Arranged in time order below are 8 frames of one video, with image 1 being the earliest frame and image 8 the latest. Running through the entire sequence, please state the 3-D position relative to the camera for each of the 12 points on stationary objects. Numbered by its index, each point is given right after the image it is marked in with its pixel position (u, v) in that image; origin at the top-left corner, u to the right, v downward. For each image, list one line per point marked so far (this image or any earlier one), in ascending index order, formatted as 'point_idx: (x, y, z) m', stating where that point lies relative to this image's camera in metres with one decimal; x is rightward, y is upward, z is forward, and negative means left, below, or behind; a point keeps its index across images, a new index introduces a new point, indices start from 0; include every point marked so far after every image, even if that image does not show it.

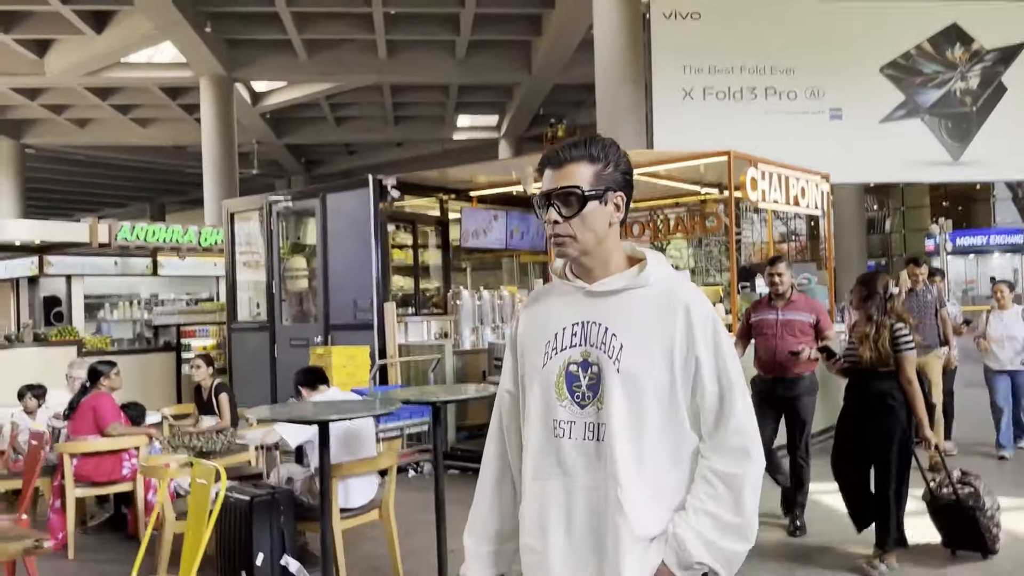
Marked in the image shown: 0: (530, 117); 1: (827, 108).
0: (+0.4, +3.7, +18.3) m
1: (+3.4, +1.9, +9.1) m
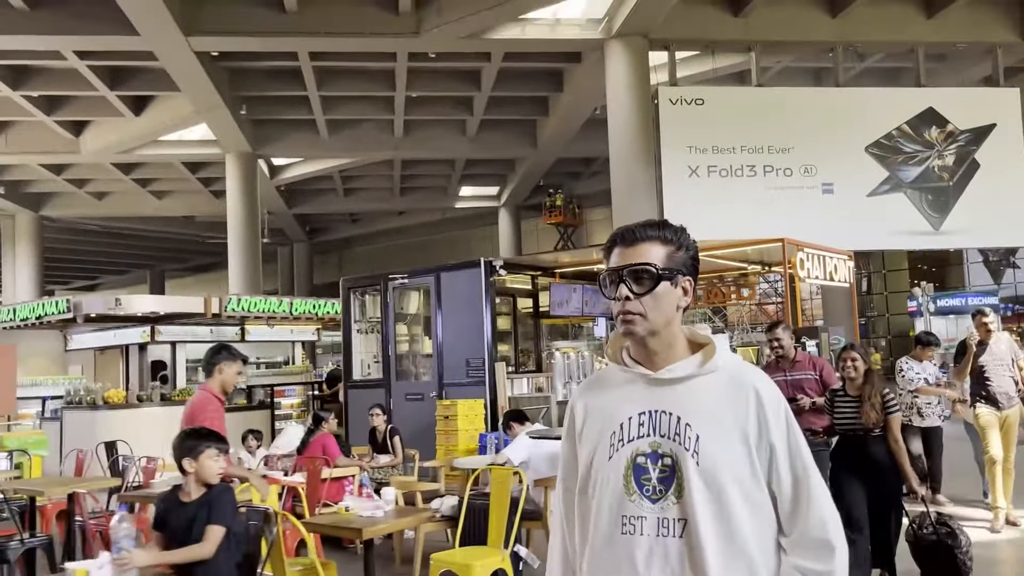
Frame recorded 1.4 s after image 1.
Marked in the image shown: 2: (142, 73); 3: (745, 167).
0: (+0.4, +2.3, +19.3) m
1: (+3.6, +1.2, +10.1) m
2: (-5.3, +3.1, +12.1) m
3: (+2.7, +1.4, +9.9) m
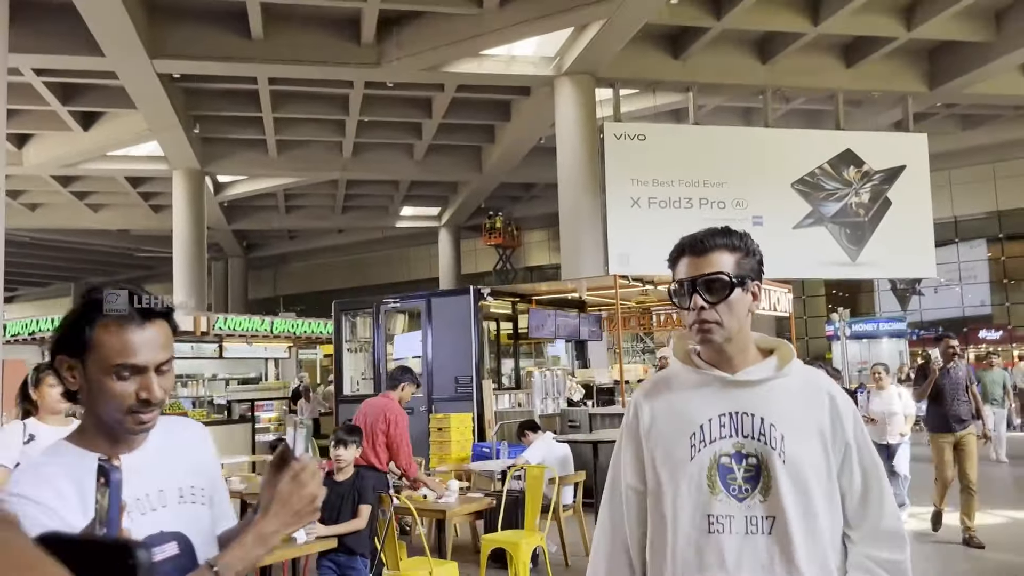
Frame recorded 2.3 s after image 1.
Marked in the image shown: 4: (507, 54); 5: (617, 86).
0: (-1.0, +1.8, +19.8) m
1: (+3.1, +0.9, +10.9) m
2: (-6.0, +2.9, +12.2) m
3: (+2.2, +1.1, +10.7) m
4: (-0.1, +3.0, +11.1) m
5: (+1.4, +2.7, +11.3) m
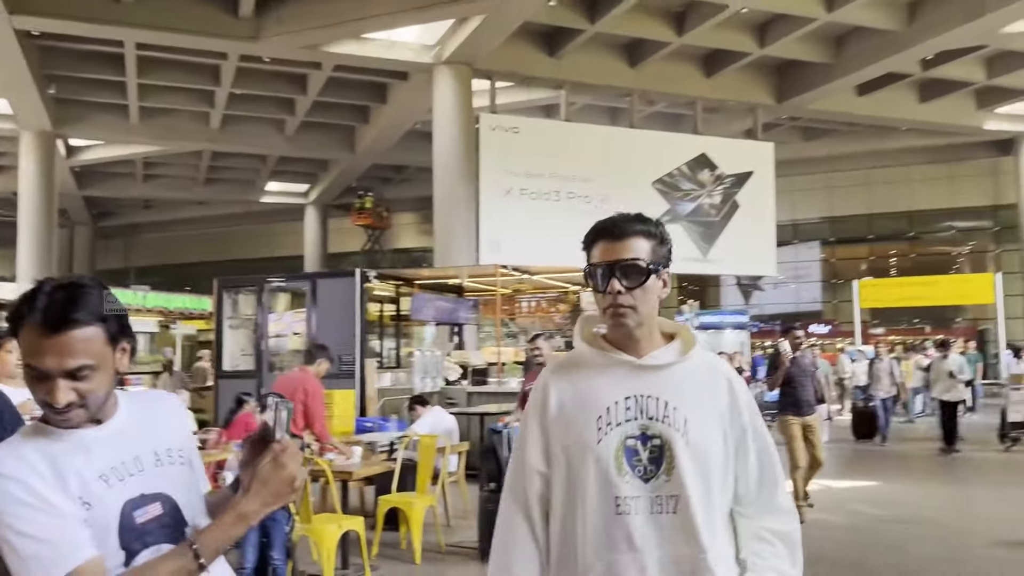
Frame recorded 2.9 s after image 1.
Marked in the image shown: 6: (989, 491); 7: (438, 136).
0: (-4.0, +2.3, +19.7) m
1: (+1.4, +1.1, +11.6) m
2: (-7.7, +3.3, +11.4) m
3: (+0.5, +1.3, +11.2) m
4: (-1.6, +3.3, +11.2) m
5: (-0.3, +2.9, +11.7) m
6: (+3.8, -1.6, +6.7) m
7: (-1.0, +2.1, +11.3) m
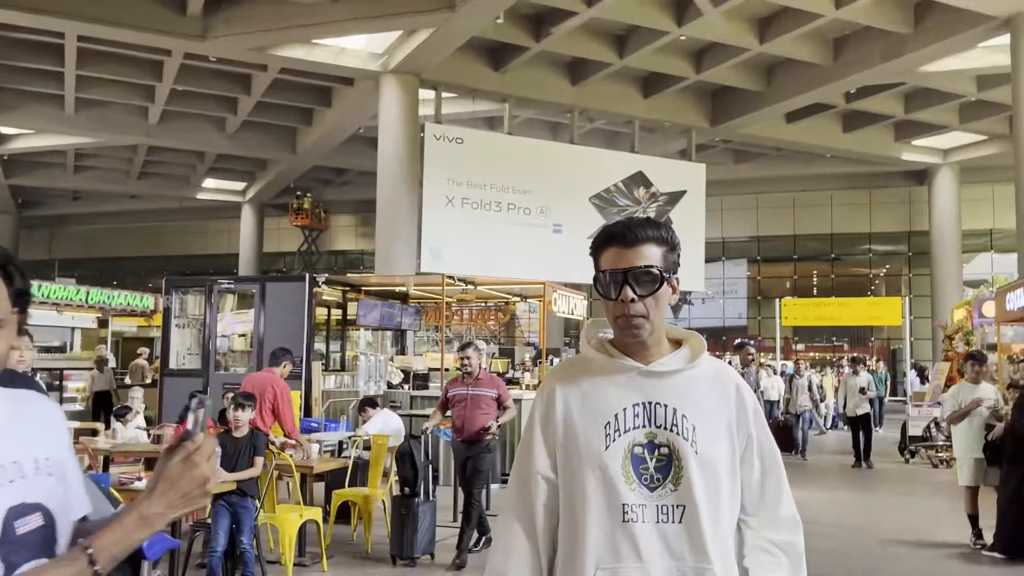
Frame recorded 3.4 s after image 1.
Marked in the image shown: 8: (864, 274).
0: (-5.4, +2.3, +19.6) m
1: (+0.6, +0.9, +11.9) m
2: (-8.4, +3.5, +11.0) m
3: (-0.3, +1.1, +11.5) m
4: (-2.4, +3.2, +11.3) m
5: (-1.0, +2.8, +11.9) m
6: (+3.2, -1.8, +7.3) m
7: (-1.8, +2.0, +11.5) m
8: (+7.9, +0.3, +19.0) m
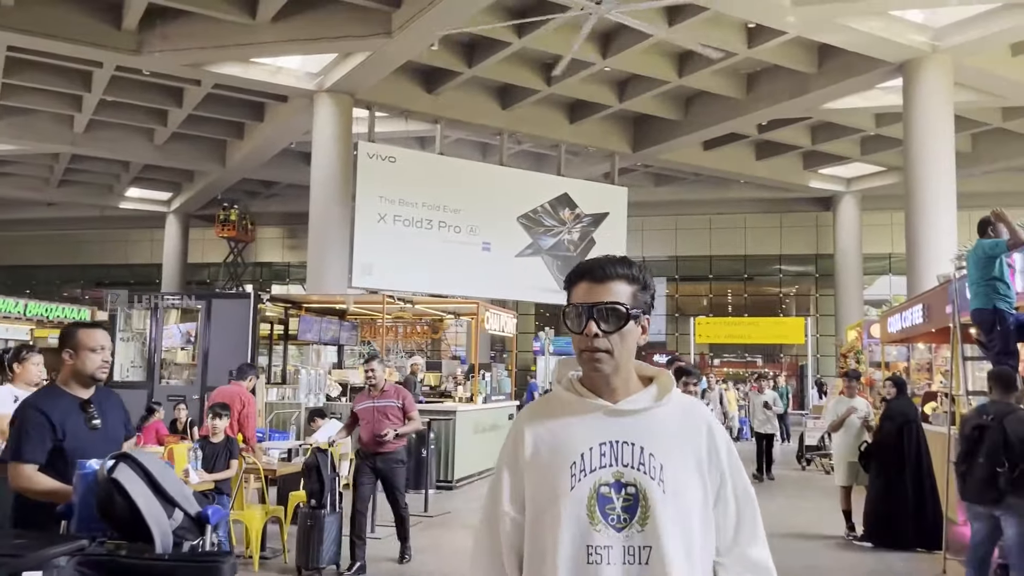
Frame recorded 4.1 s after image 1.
0: (-7.0, +2.0, +19.5) m
1: (-0.5, +0.7, +12.4) m
2: (-9.3, +3.4, +10.7) m
3: (-1.2, +0.9, +11.9) m
4: (-3.3, +3.1, +11.5) m
5: (-2.0, +2.6, +12.2) m
6: (+2.6, -2.0, +7.9) m
7: (-2.7, +1.8, +11.7) m
8: (+6.2, -0.1, +20.0) m
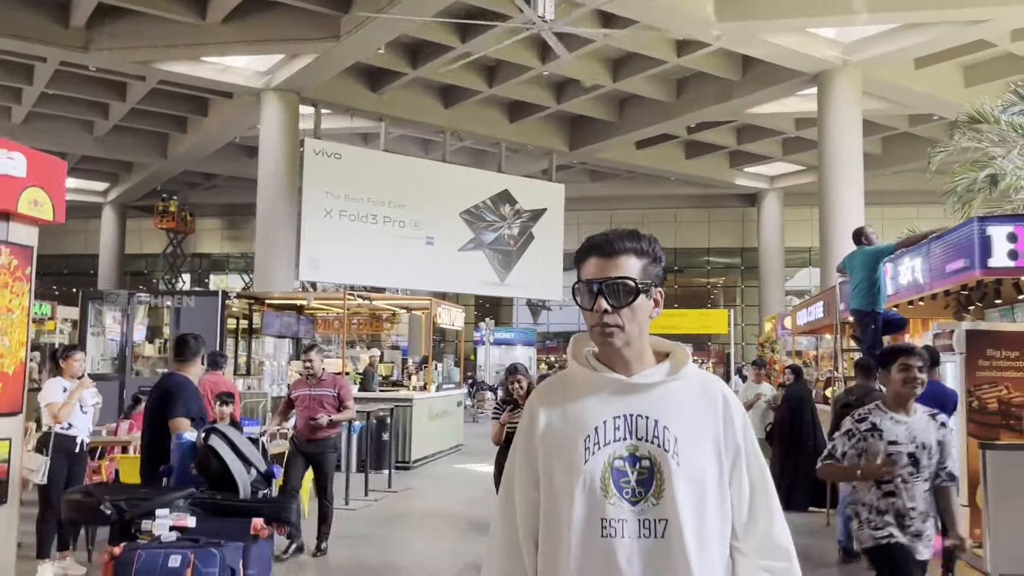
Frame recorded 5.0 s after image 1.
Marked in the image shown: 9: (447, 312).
0: (-8.4, +2.2, +19.4) m
1: (-1.3, +0.8, +12.9) m
2: (-10.0, +3.5, +10.5) m
3: (-2.1, +1.0, +12.3) m
4: (-4.1, +3.1, +11.8) m
5: (-2.9, +2.7, +12.6) m
6: (+2.1, -2.0, +8.7) m
7: (-3.5, +1.9, +12.0) m
8: (+4.7, +0.1, +21.0) m
9: (-0.9, -0.3, +11.8) m
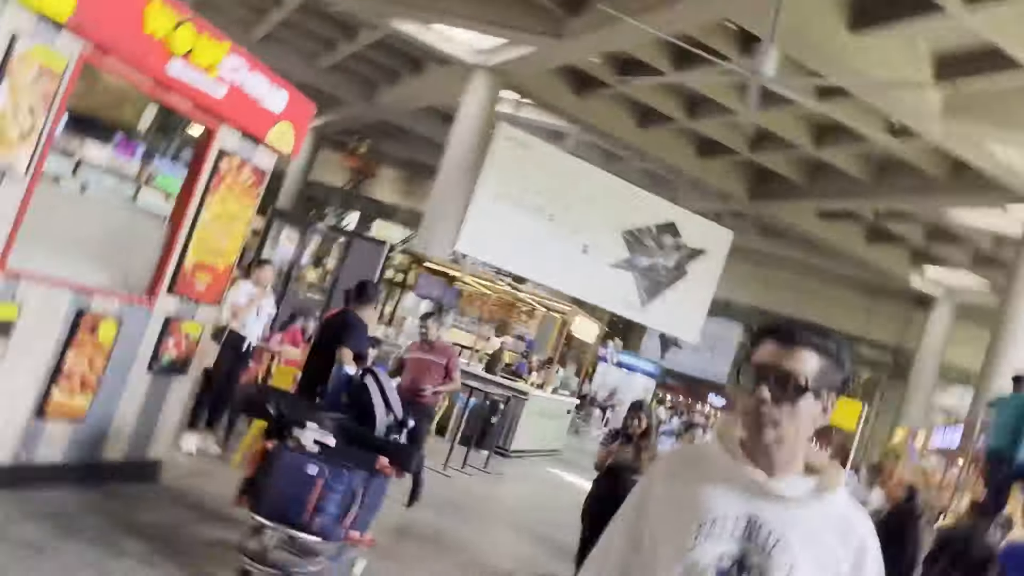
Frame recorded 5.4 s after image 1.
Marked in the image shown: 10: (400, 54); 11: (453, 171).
0: (-4.1, +3.9, +20.7) m
1: (+1.1, +0.7, +13.1) m
2: (-6.7, +5.8, +12.1) m
3: (+0.4, +1.1, +12.6) m
4: (-1.0, +3.8, +12.4) m
5: (+0.1, +3.0, +13.0) m
6: (+2.8, -2.8, +8.4) m
7: (-0.8, +2.4, +12.6) m
8: (+7.9, -2.0, +20.1) m
9: (+1.0, -0.5, +11.9) m
10: (-2.0, +4.1, +15.0) m
11: (-0.9, +1.7, +12.5) m
